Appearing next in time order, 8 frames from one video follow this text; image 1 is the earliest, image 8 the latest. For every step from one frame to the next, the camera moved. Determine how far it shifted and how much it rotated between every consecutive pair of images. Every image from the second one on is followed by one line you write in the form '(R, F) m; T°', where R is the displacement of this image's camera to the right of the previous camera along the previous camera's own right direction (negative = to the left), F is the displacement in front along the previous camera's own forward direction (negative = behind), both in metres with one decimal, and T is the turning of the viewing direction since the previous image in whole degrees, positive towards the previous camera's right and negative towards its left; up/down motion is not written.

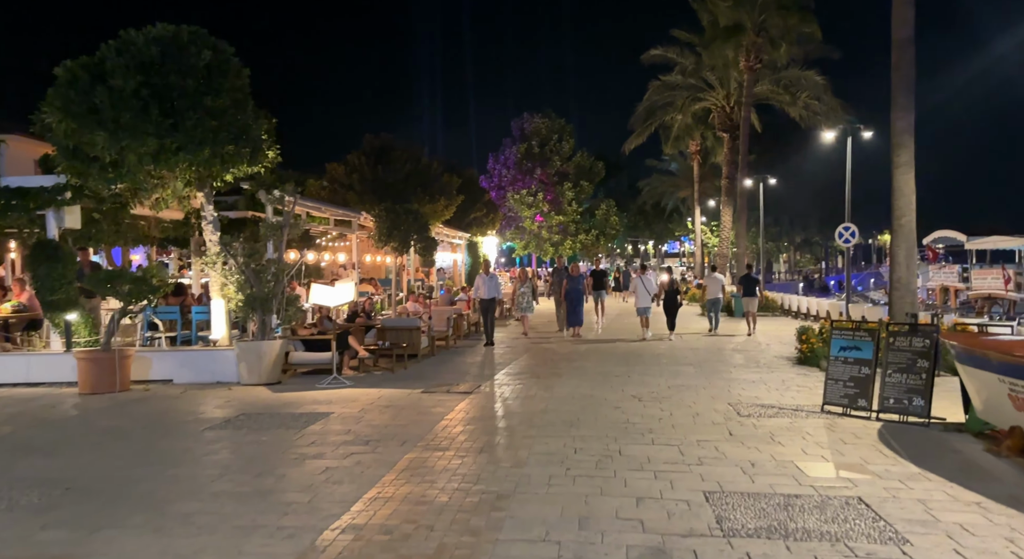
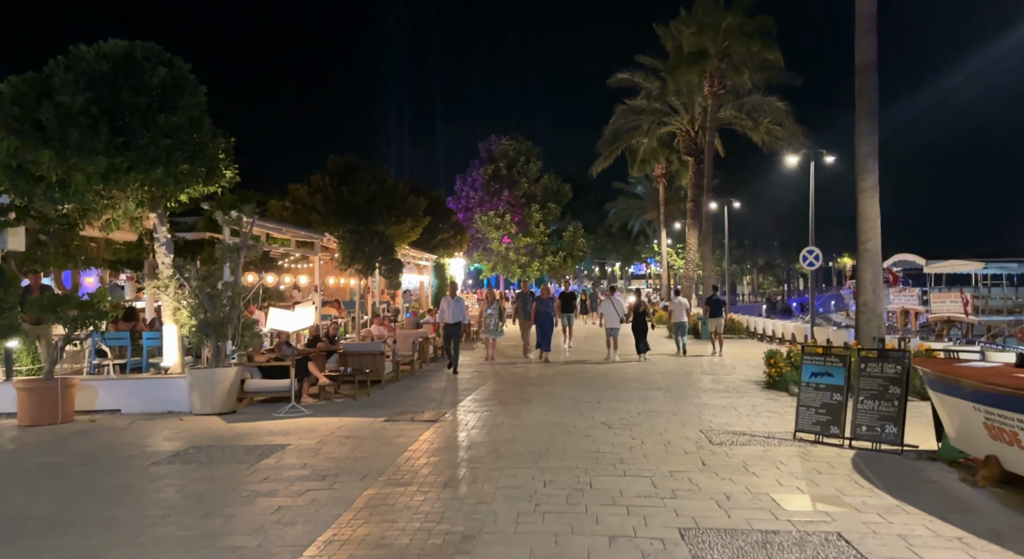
(0.0, +0.3) m; +3°
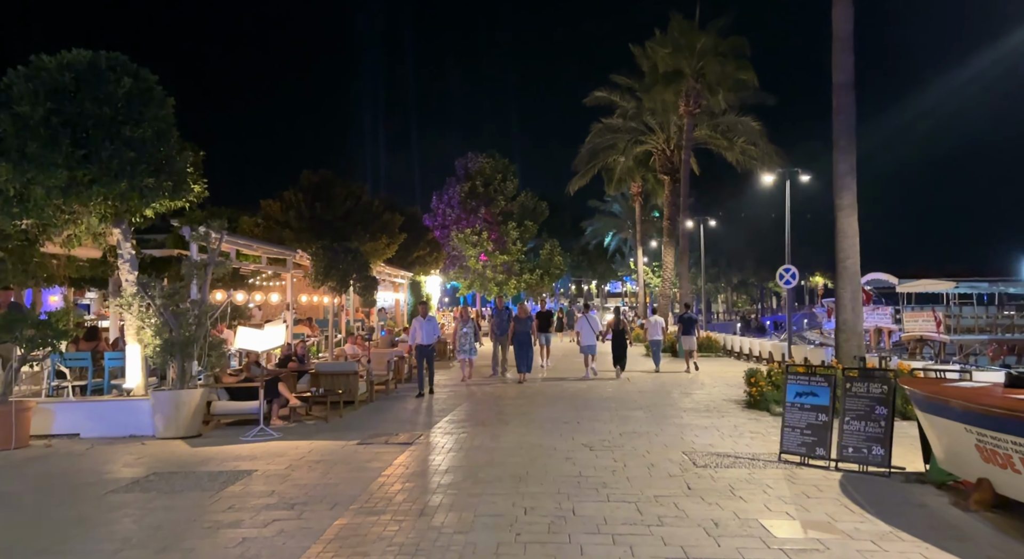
(0.0, +0.2) m; +2°
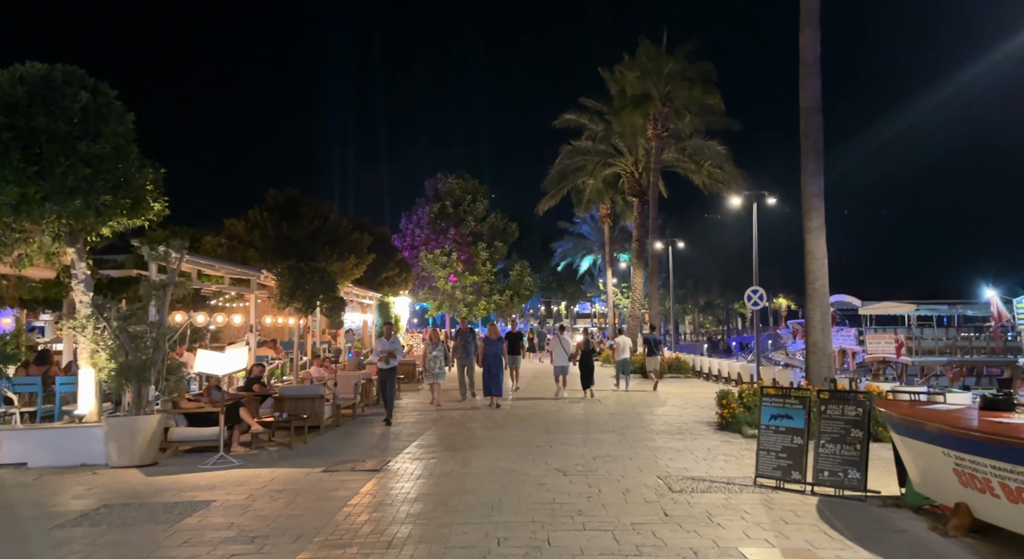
(0.0, +0.2) m; +3°
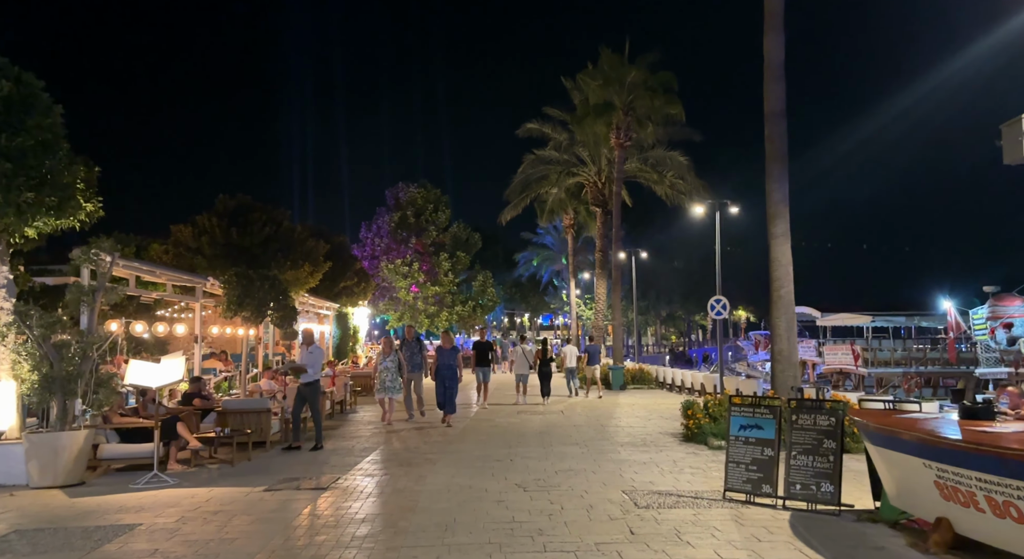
(+0.1, +0.4) m; +3°
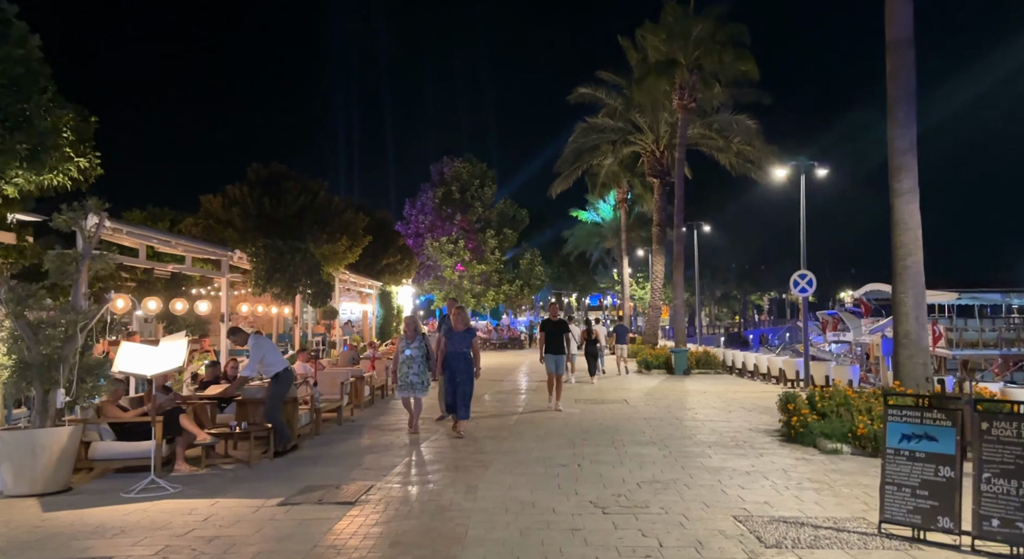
(-0.3, +1.7) m; -4°
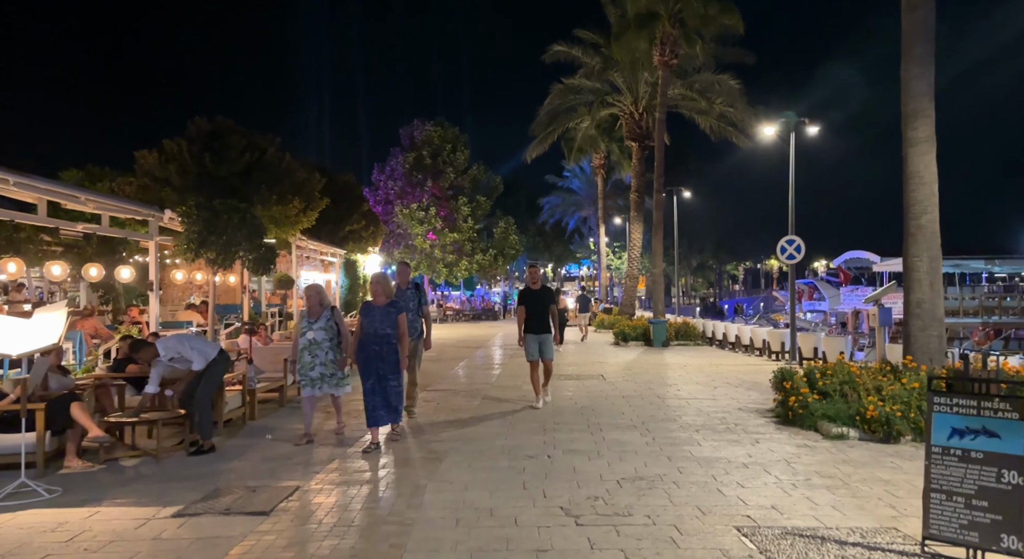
(+0.2, +1.2) m; +2°
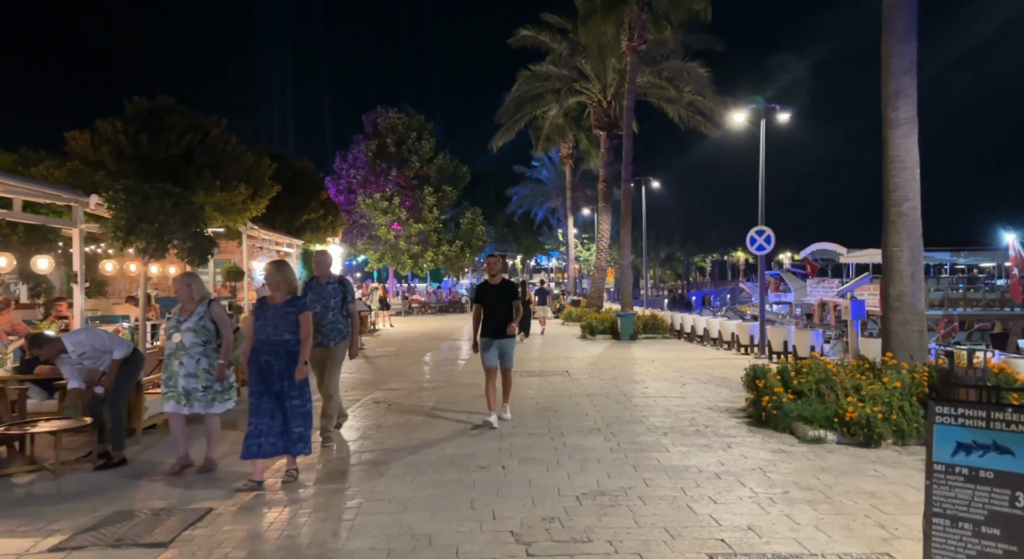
(+0.2, +0.7) m; +3°
